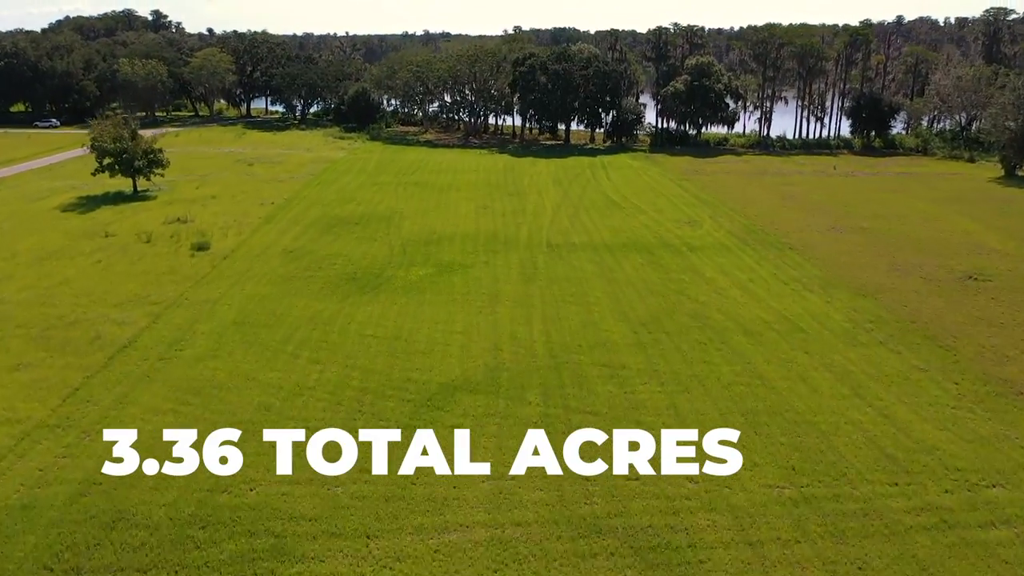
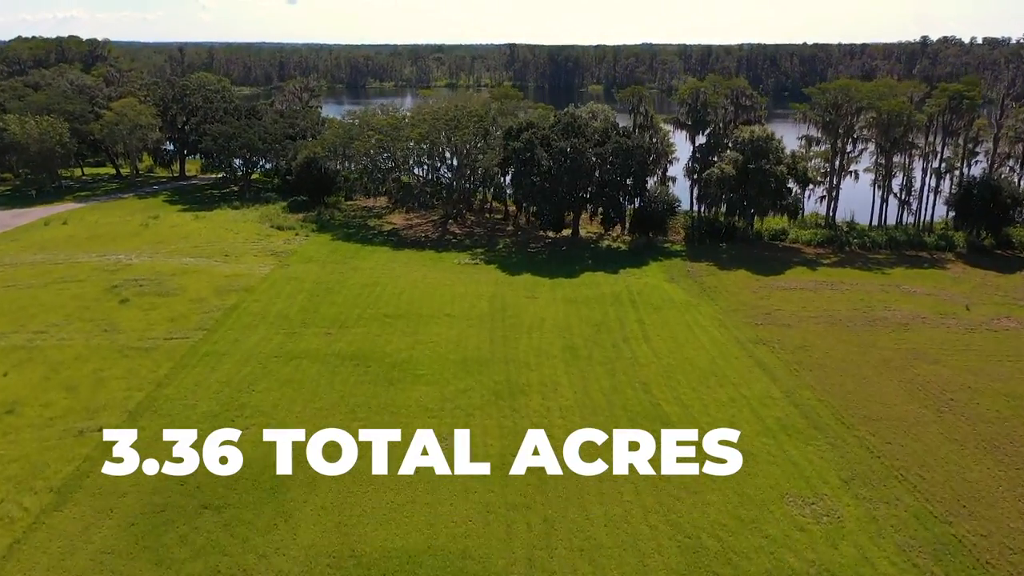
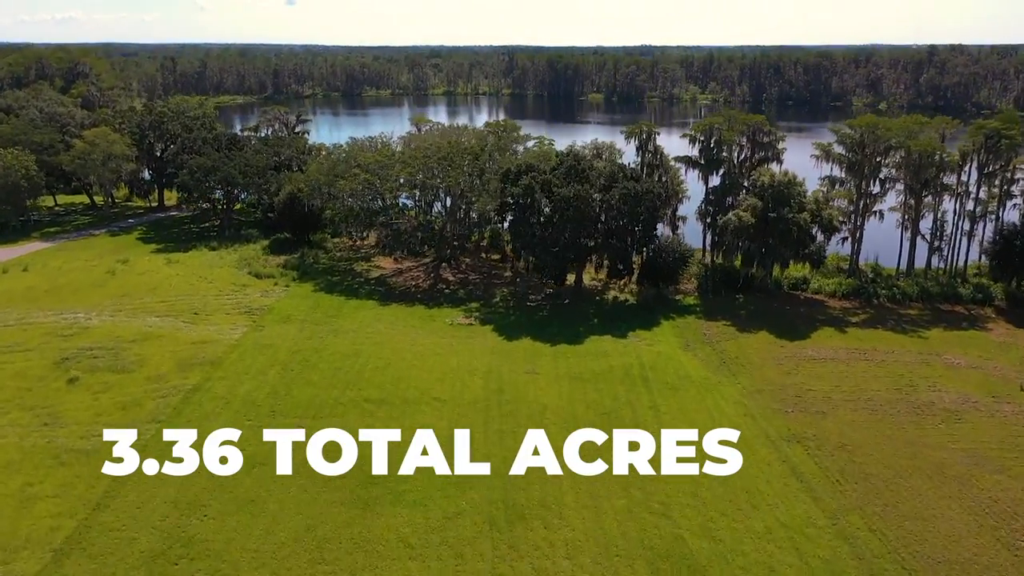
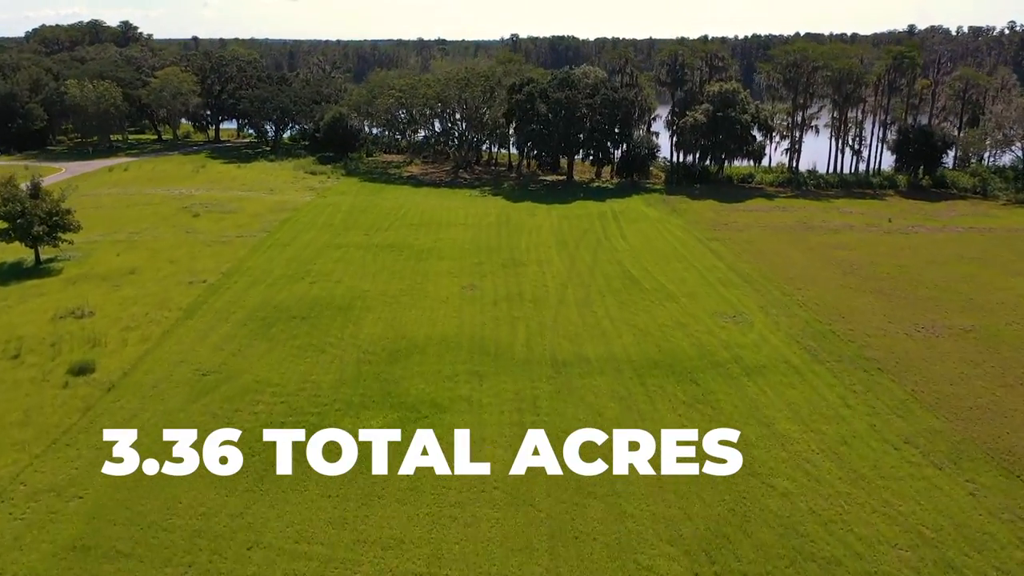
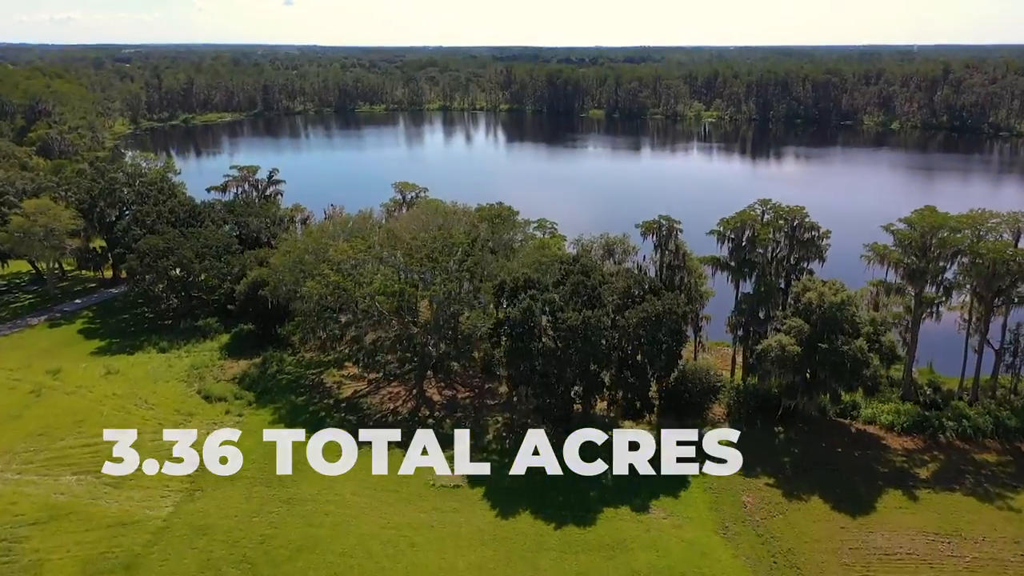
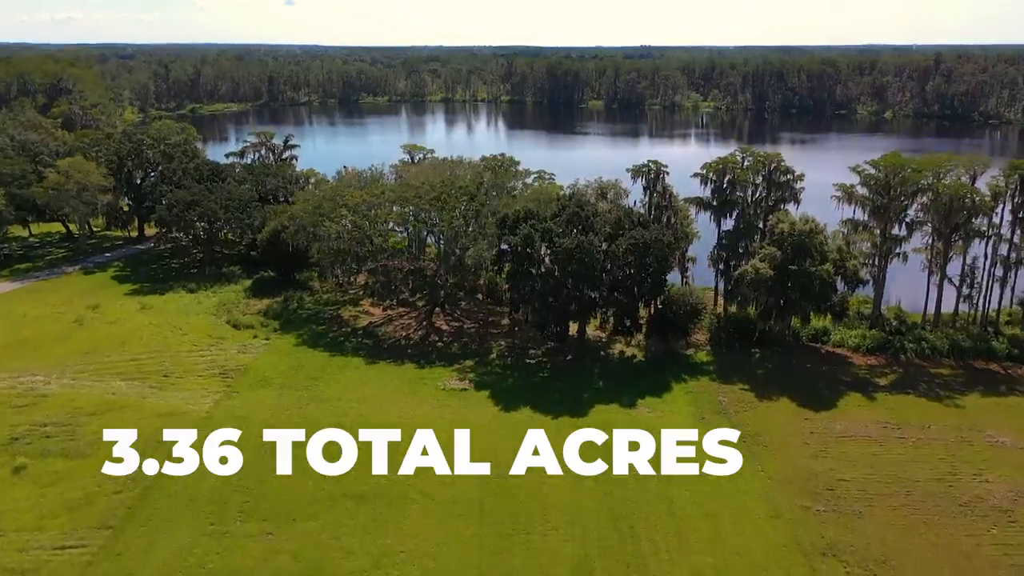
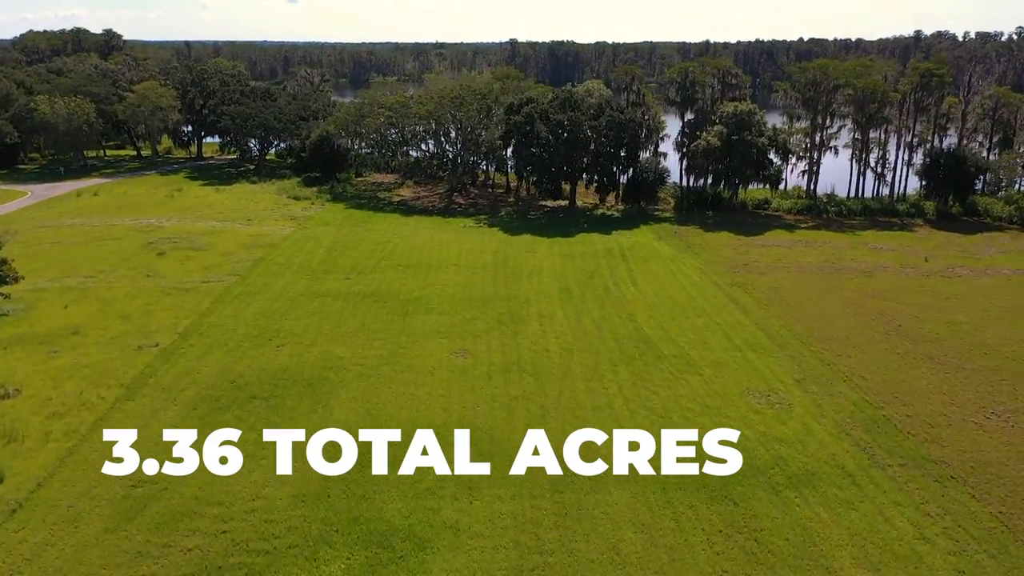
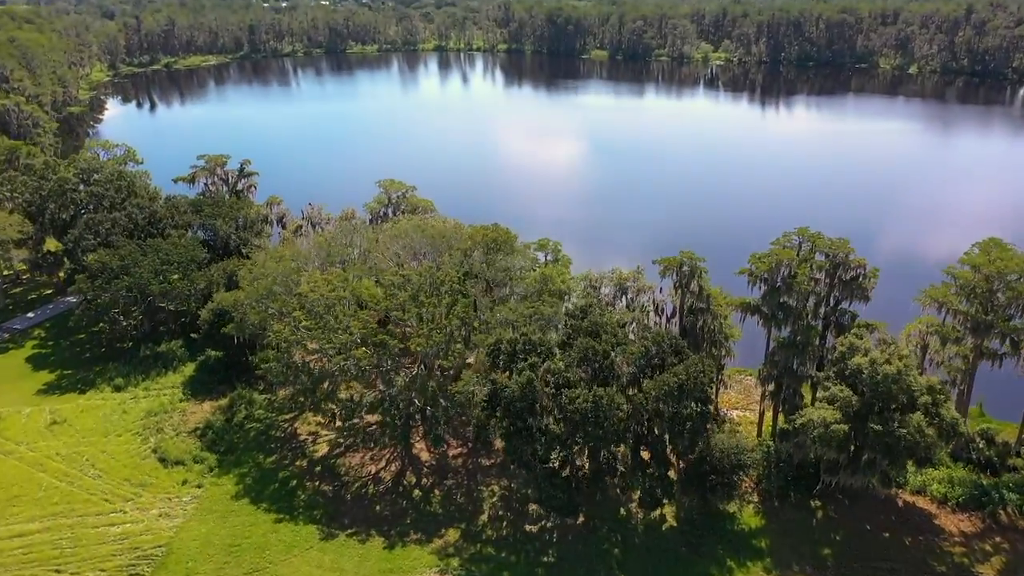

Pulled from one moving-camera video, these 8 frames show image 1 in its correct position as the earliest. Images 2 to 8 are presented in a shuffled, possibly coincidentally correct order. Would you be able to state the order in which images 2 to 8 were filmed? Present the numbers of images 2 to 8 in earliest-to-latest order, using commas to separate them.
4, 7, 2, 3, 6, 5, 8
